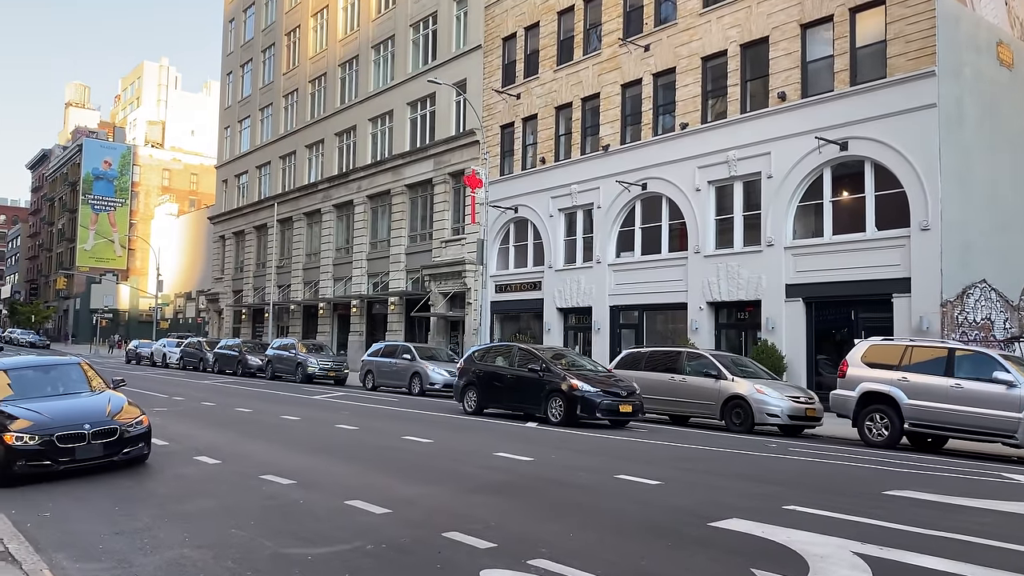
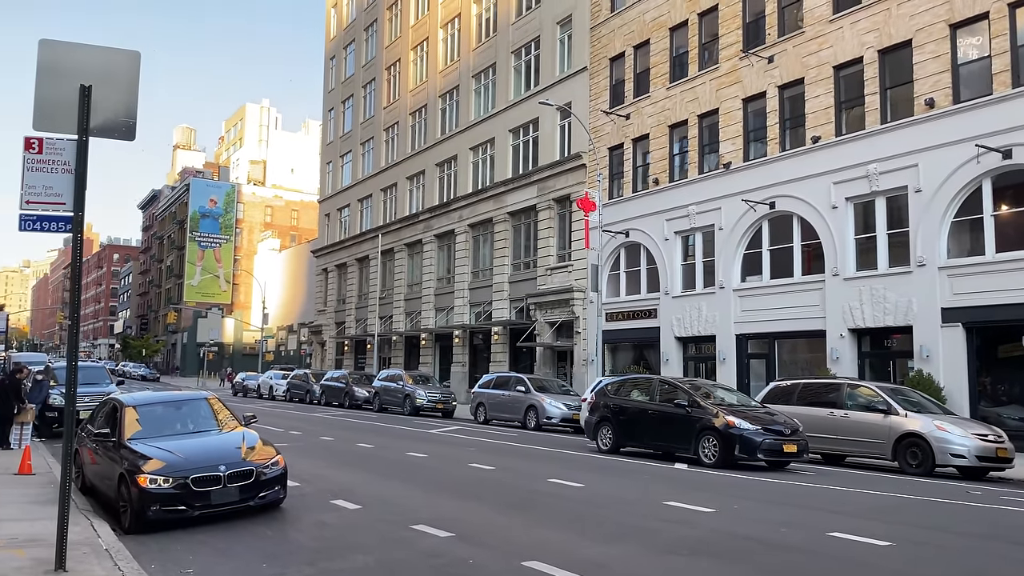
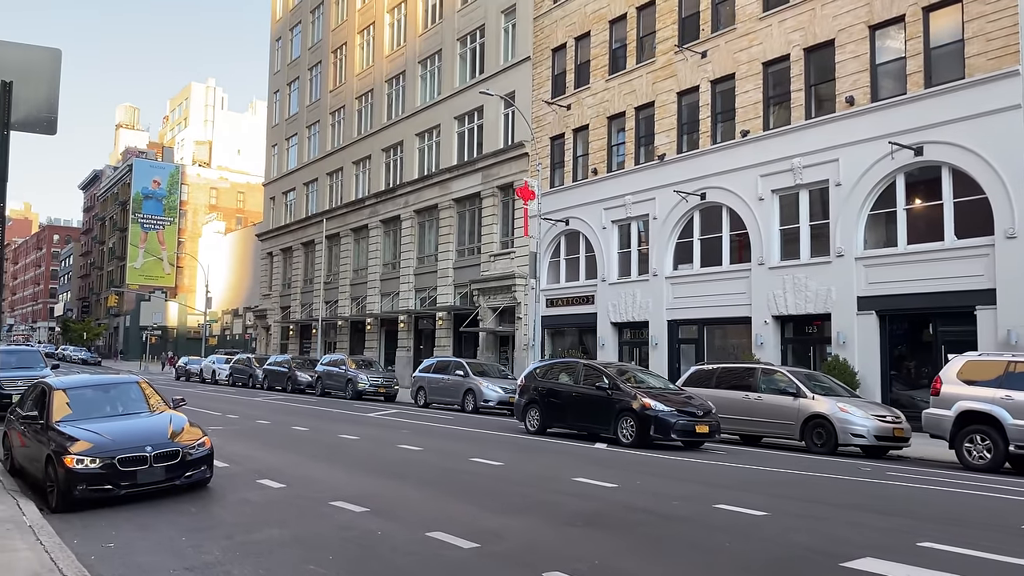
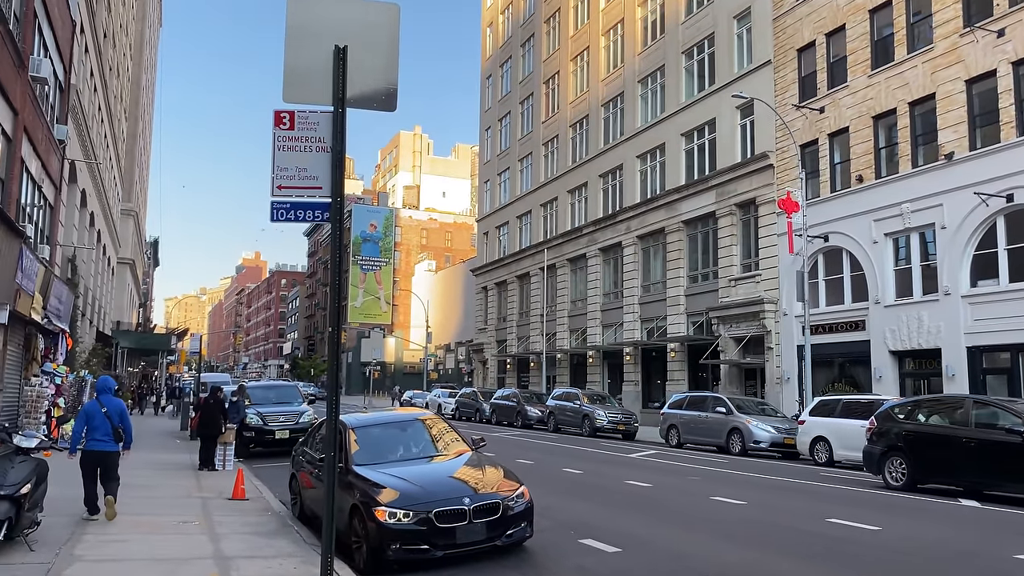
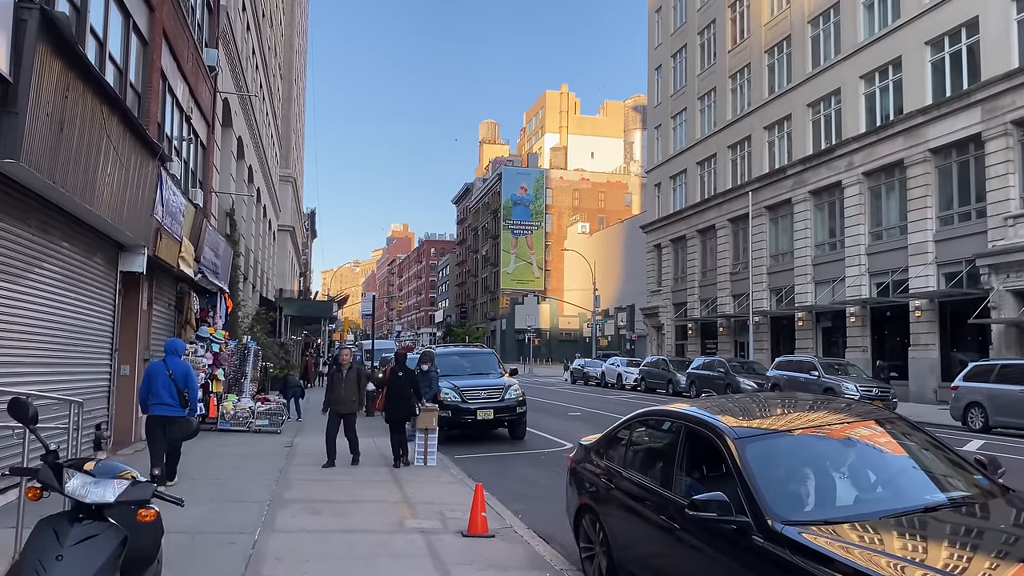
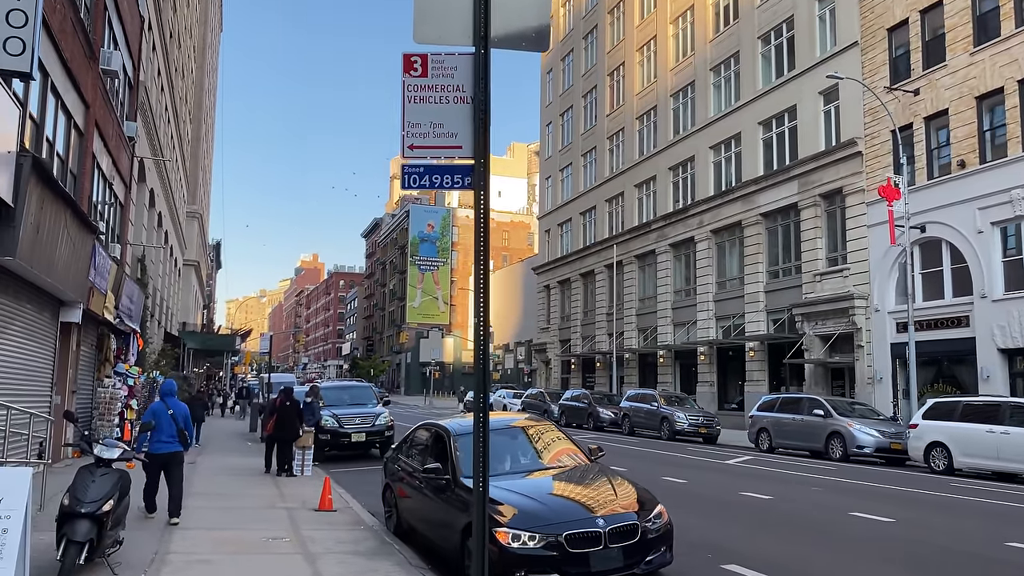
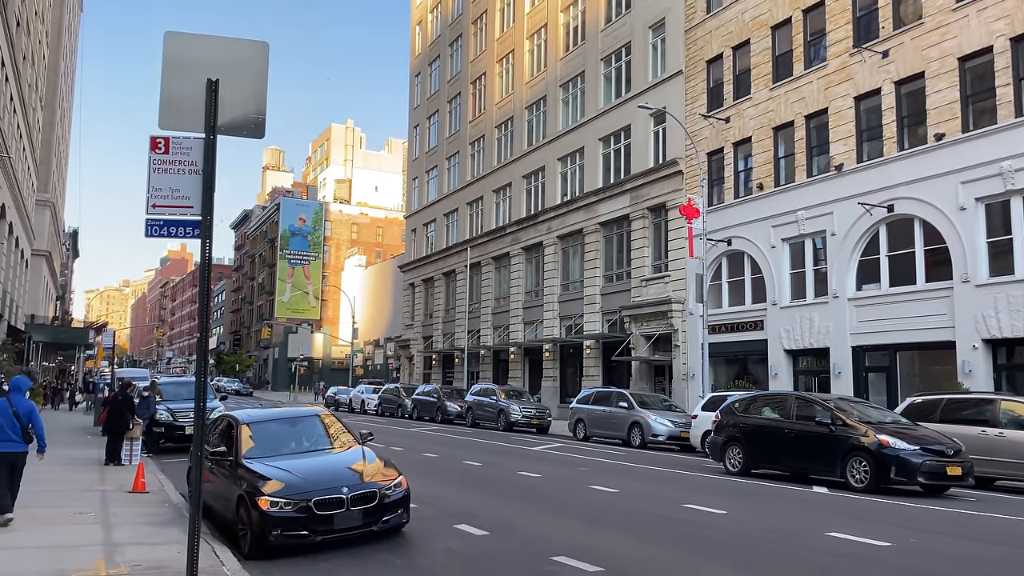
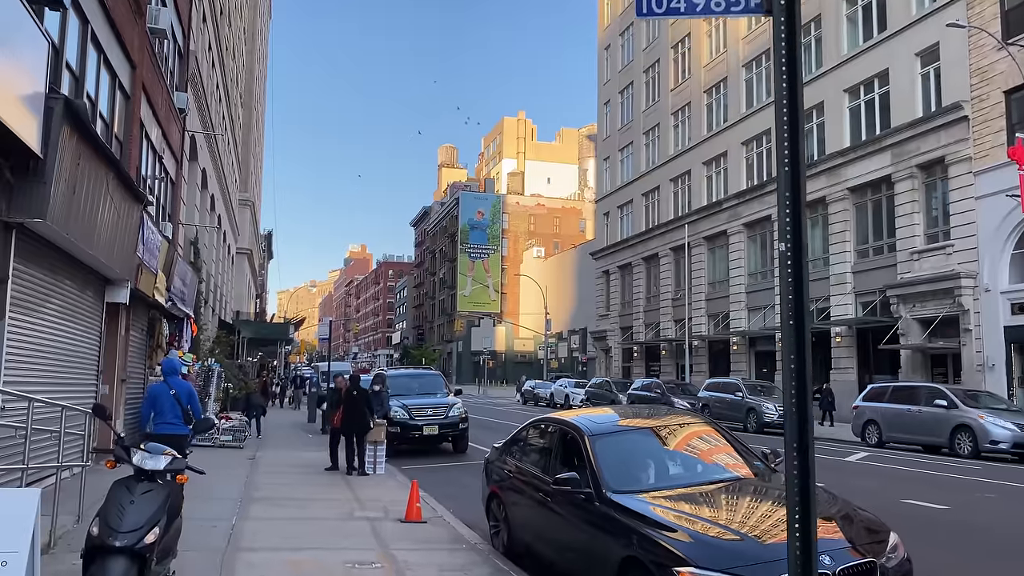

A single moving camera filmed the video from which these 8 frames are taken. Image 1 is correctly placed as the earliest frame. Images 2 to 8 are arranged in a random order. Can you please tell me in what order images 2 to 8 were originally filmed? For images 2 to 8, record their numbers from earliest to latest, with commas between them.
3, 2, 7, 4, 6, 8, 5
